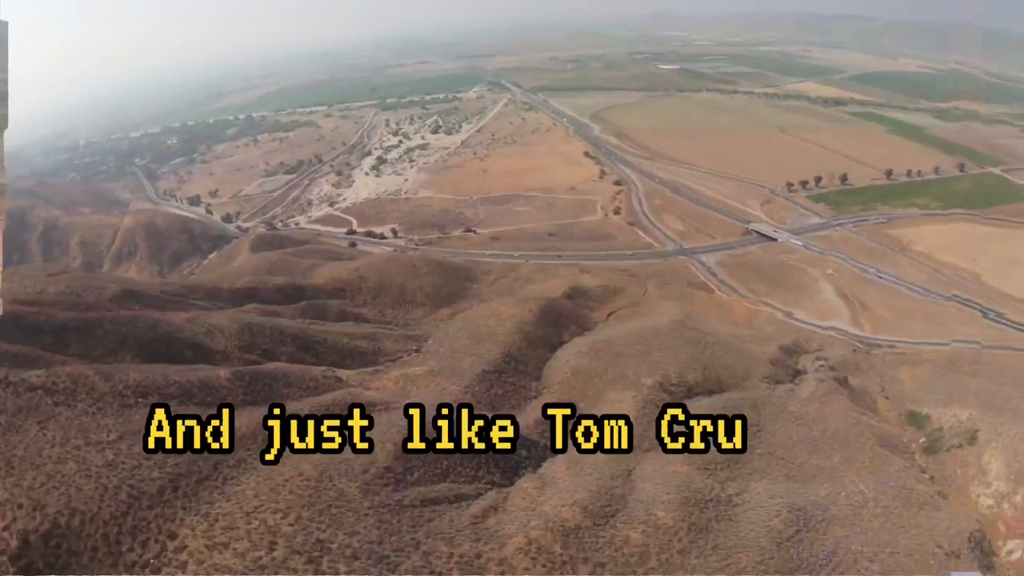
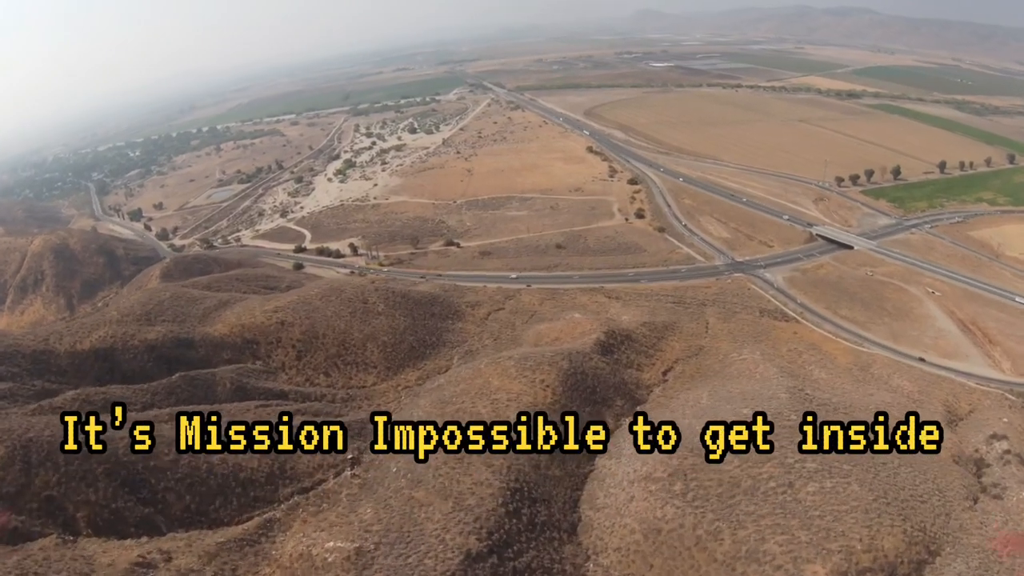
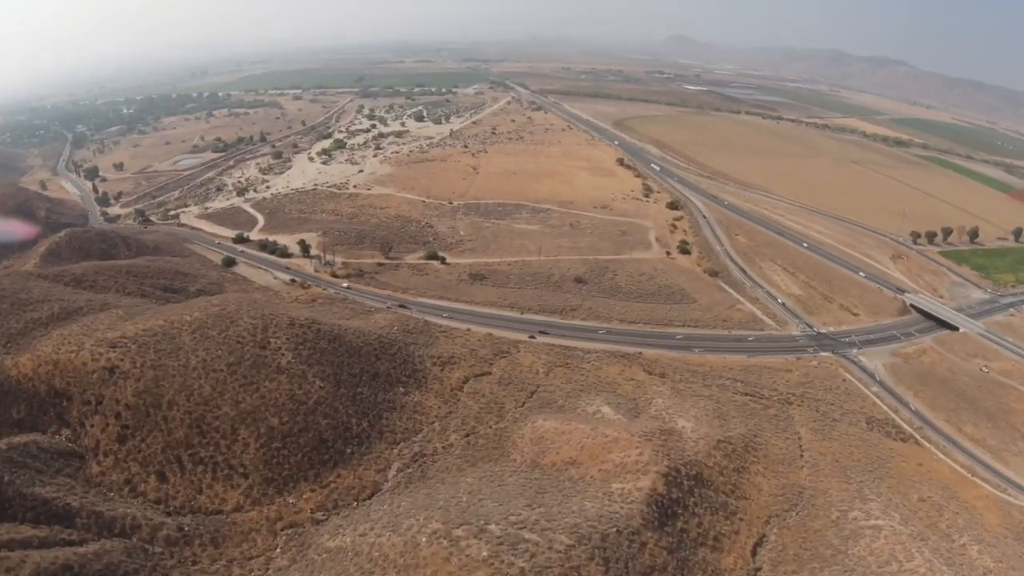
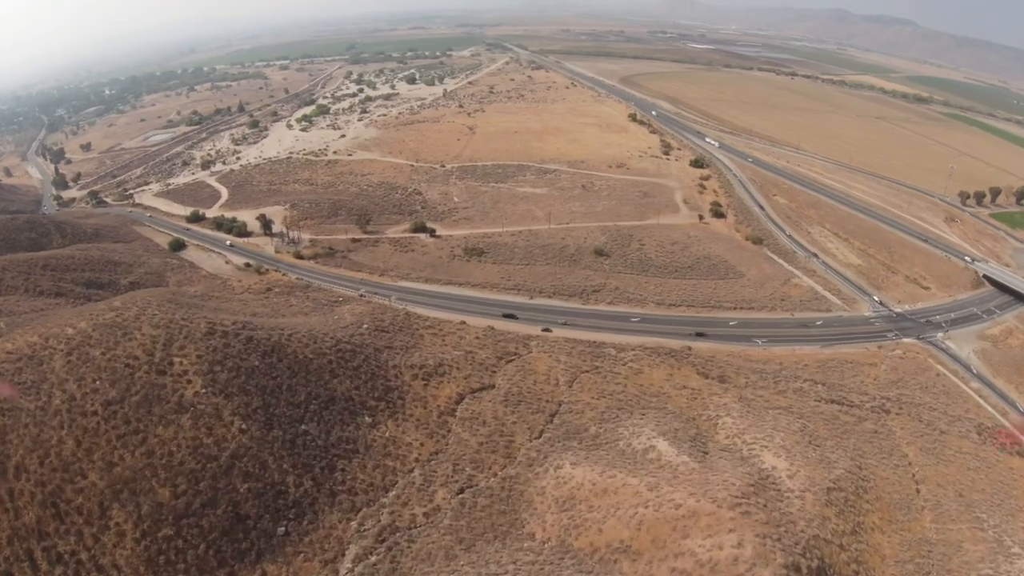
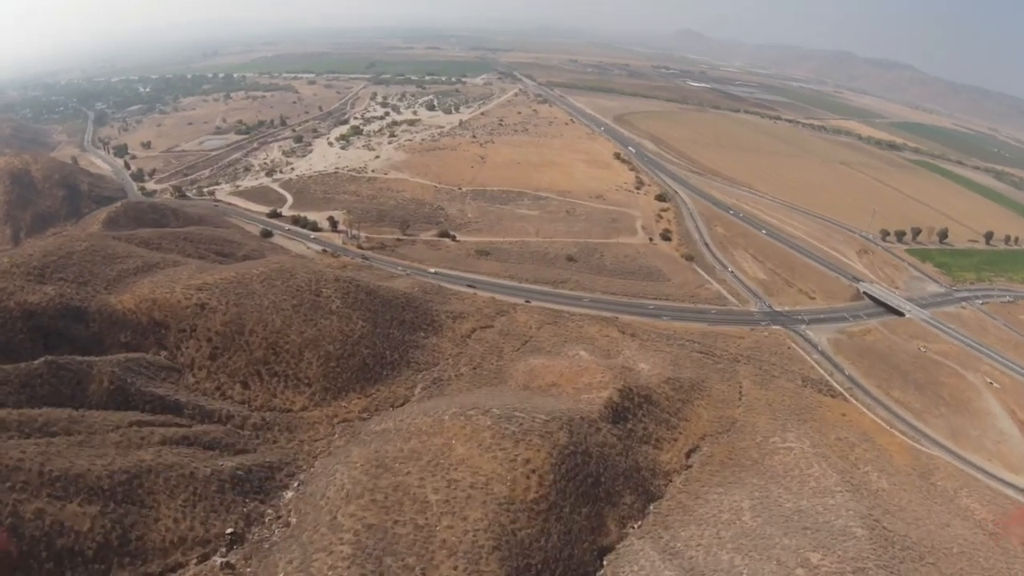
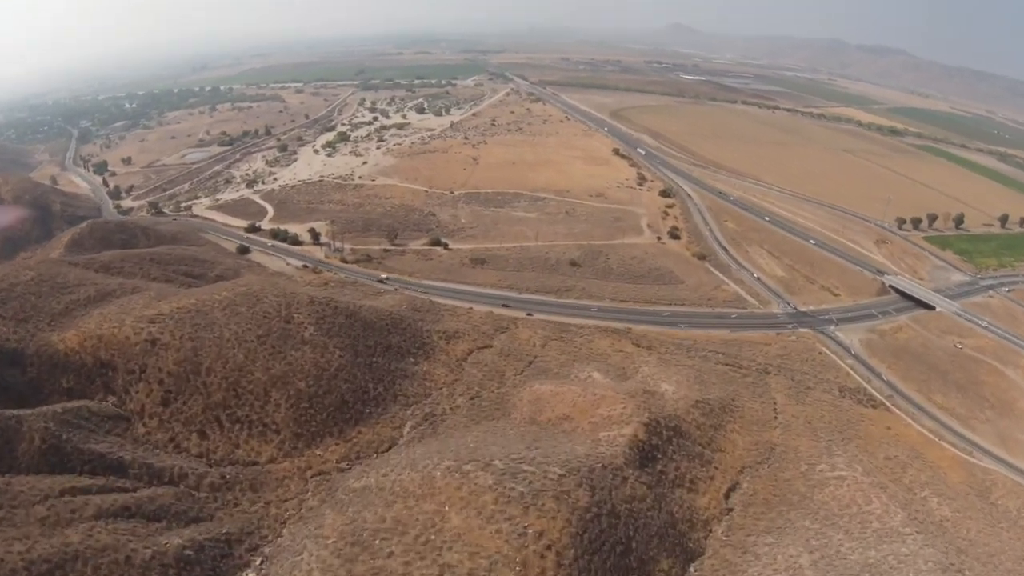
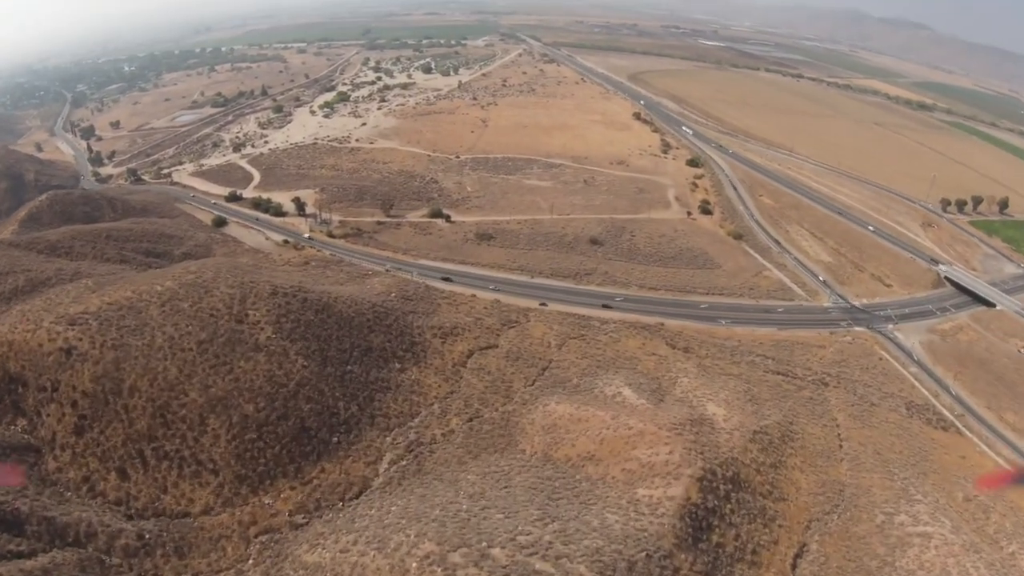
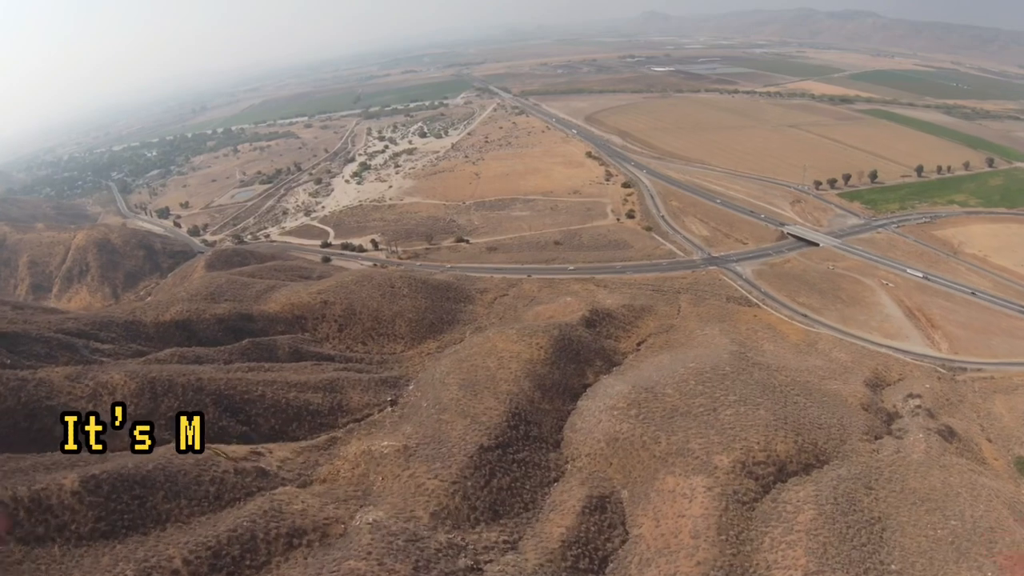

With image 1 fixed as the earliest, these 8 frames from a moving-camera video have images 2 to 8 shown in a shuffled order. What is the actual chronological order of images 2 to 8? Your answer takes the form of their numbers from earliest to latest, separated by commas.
8, 2, 5, 6, 3, 7, 4
